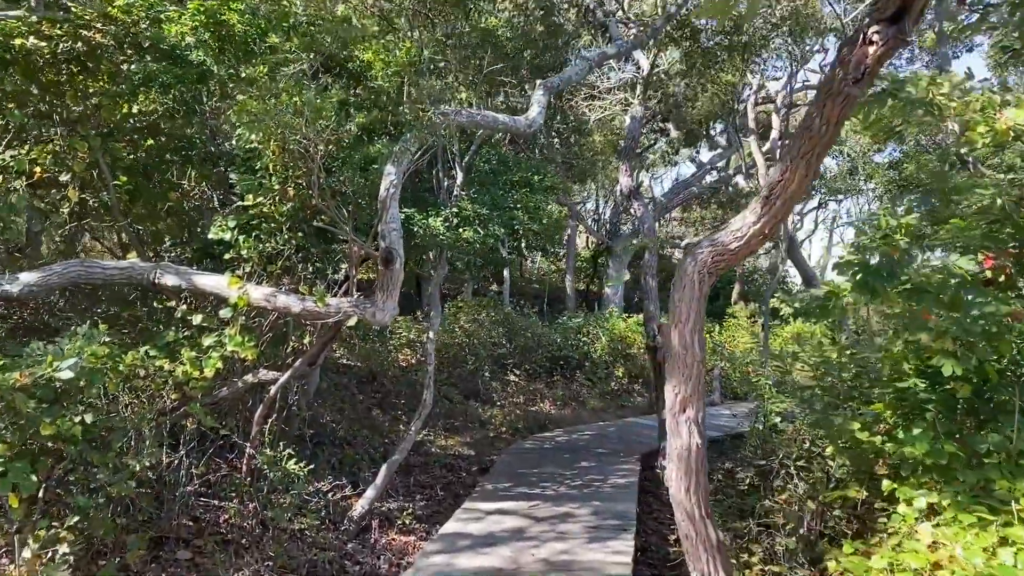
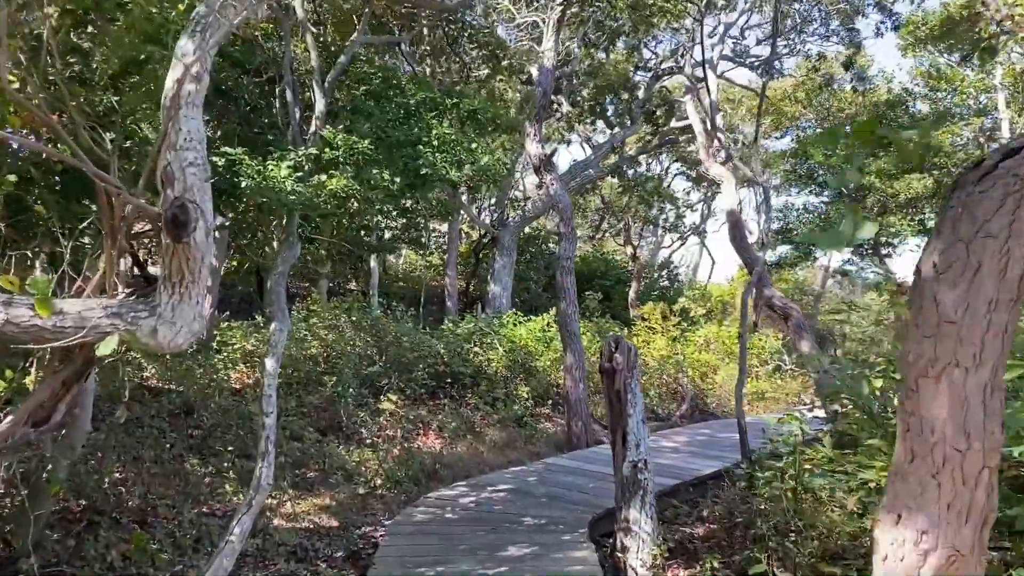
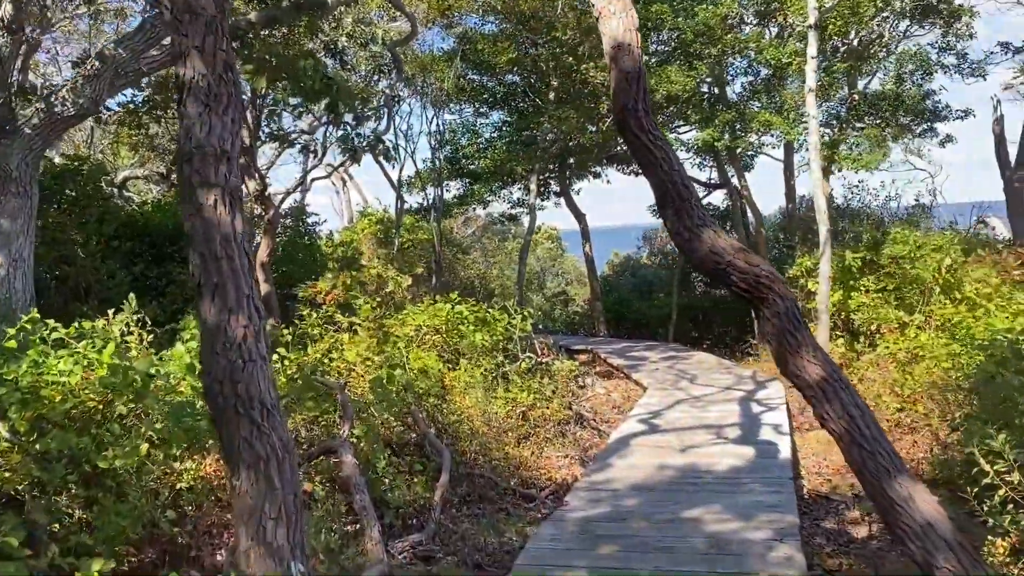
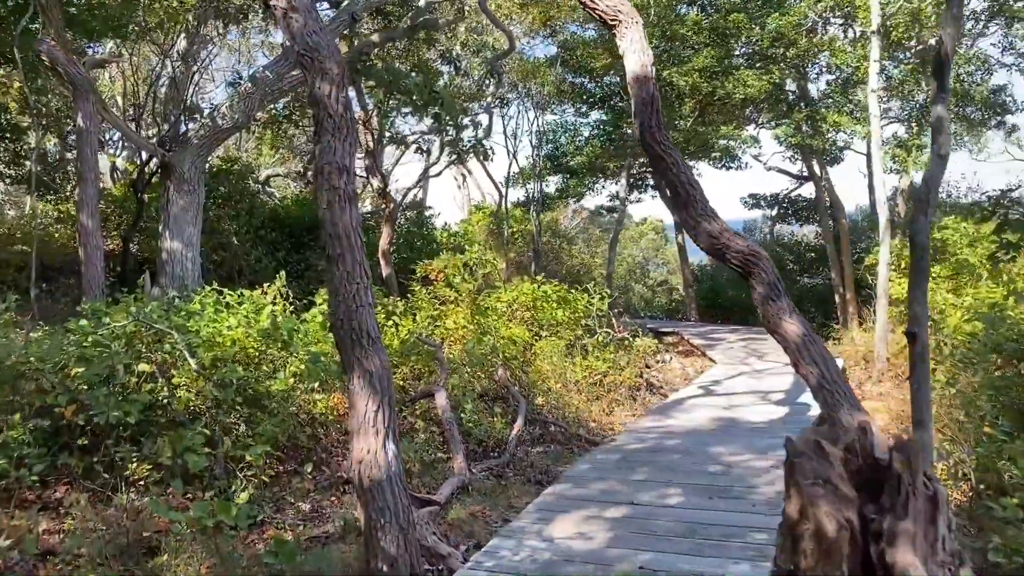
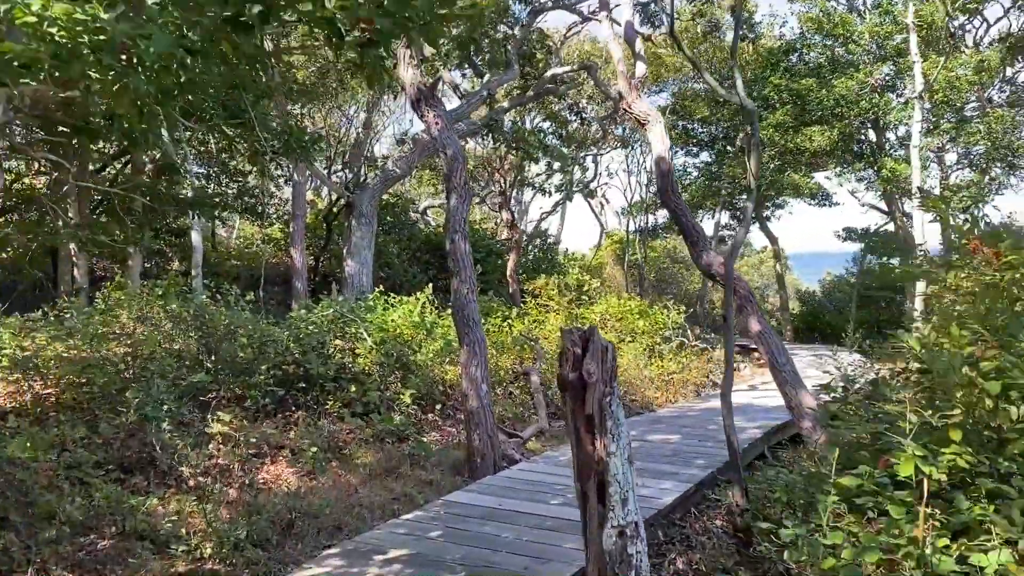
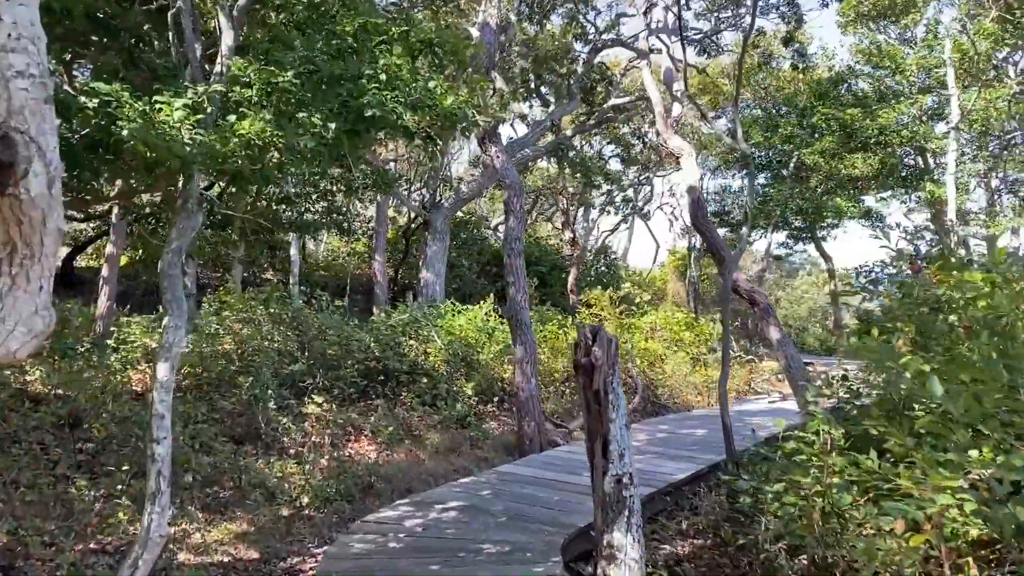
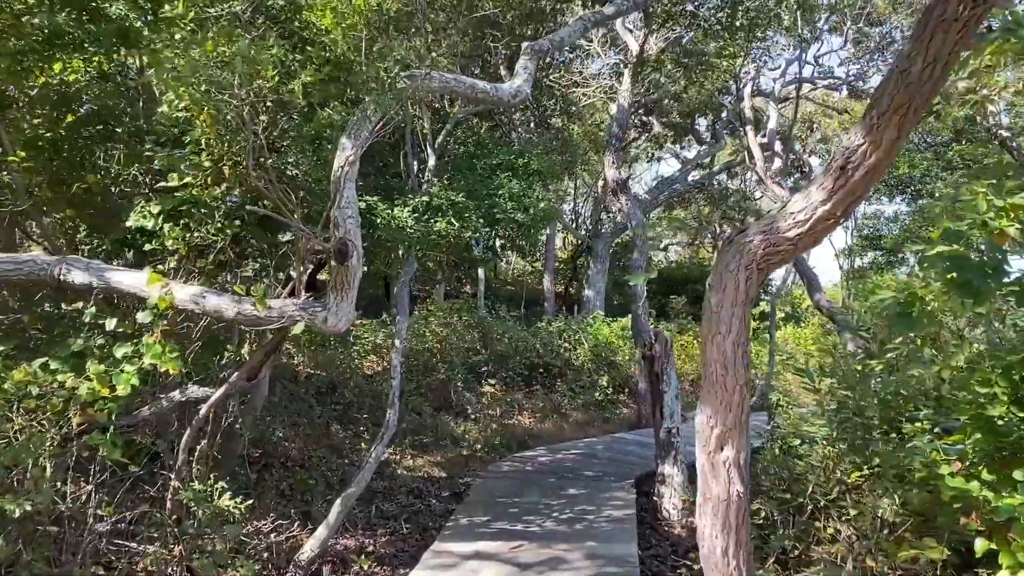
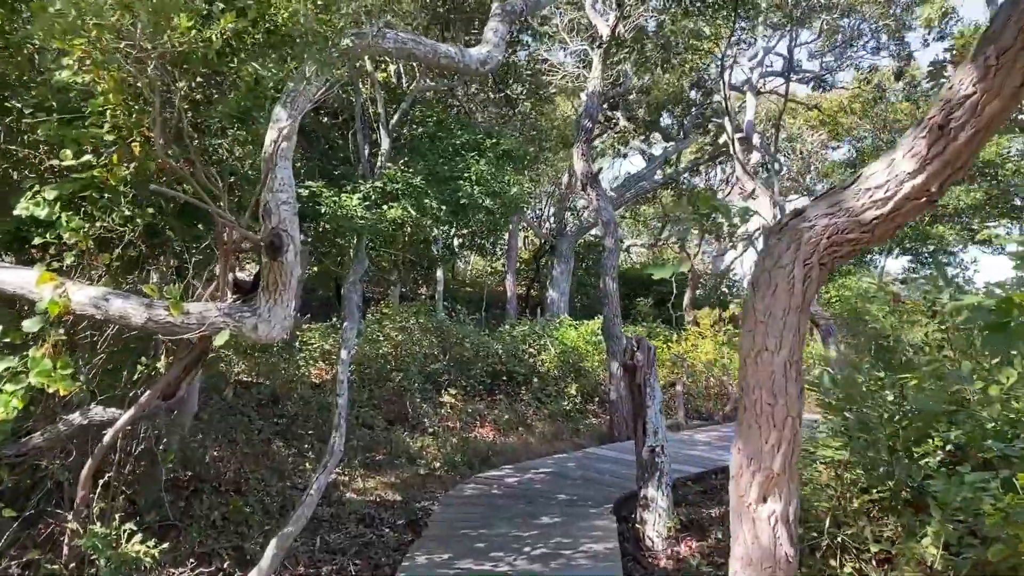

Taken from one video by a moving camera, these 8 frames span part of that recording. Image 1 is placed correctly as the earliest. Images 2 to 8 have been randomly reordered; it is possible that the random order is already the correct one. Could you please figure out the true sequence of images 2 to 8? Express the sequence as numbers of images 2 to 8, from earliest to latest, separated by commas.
7, 8, 2, 6, 5, 4, 3
